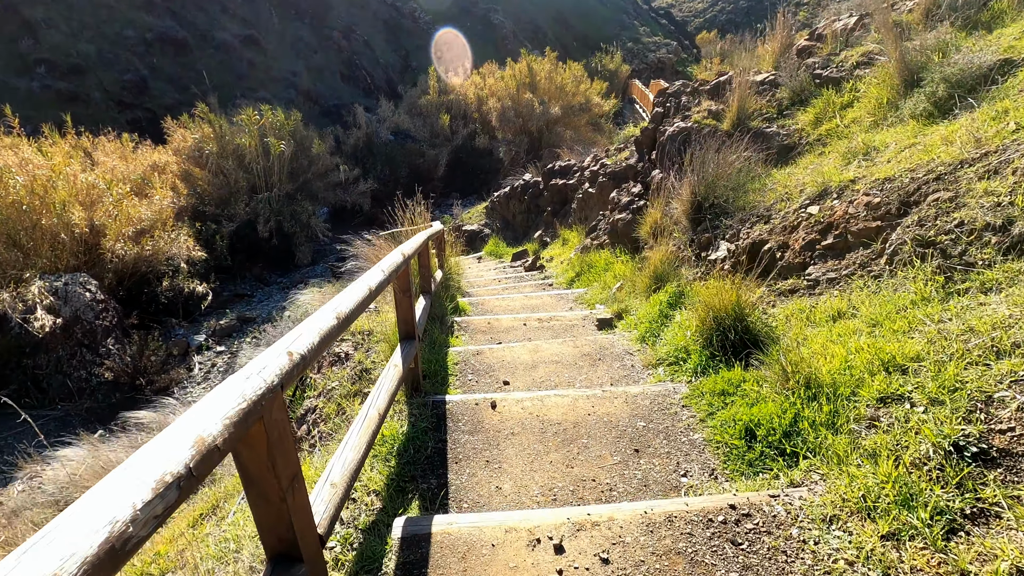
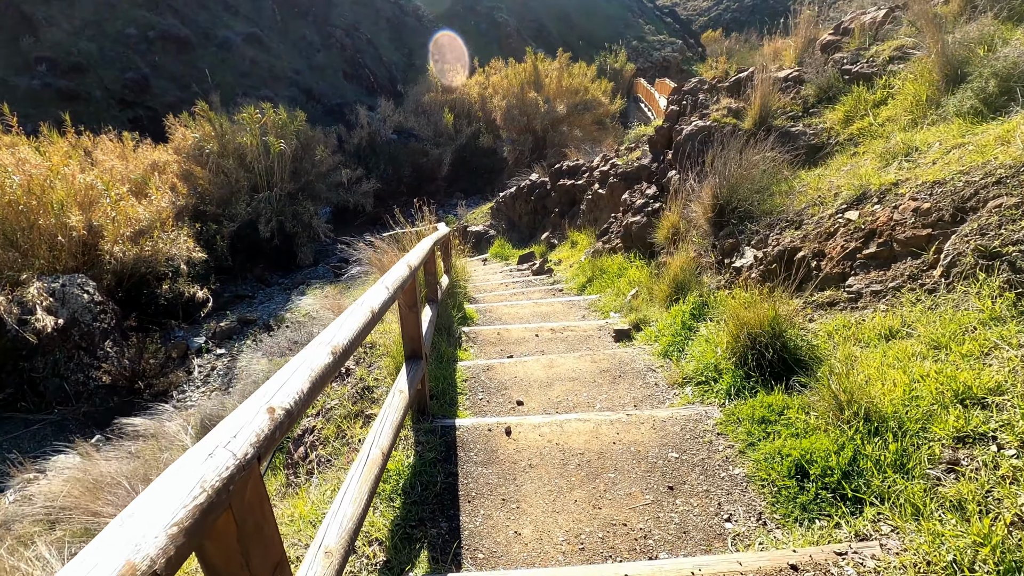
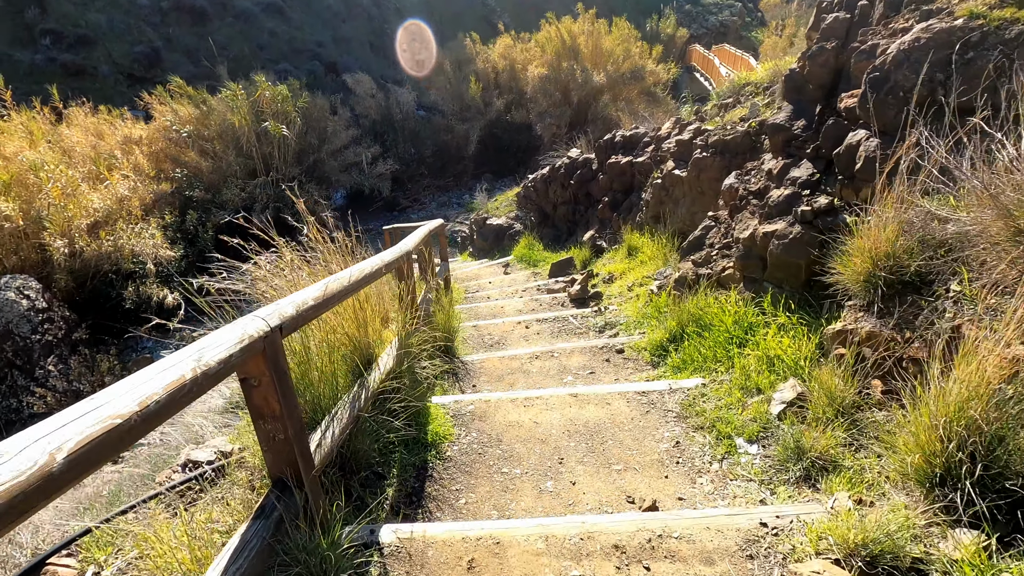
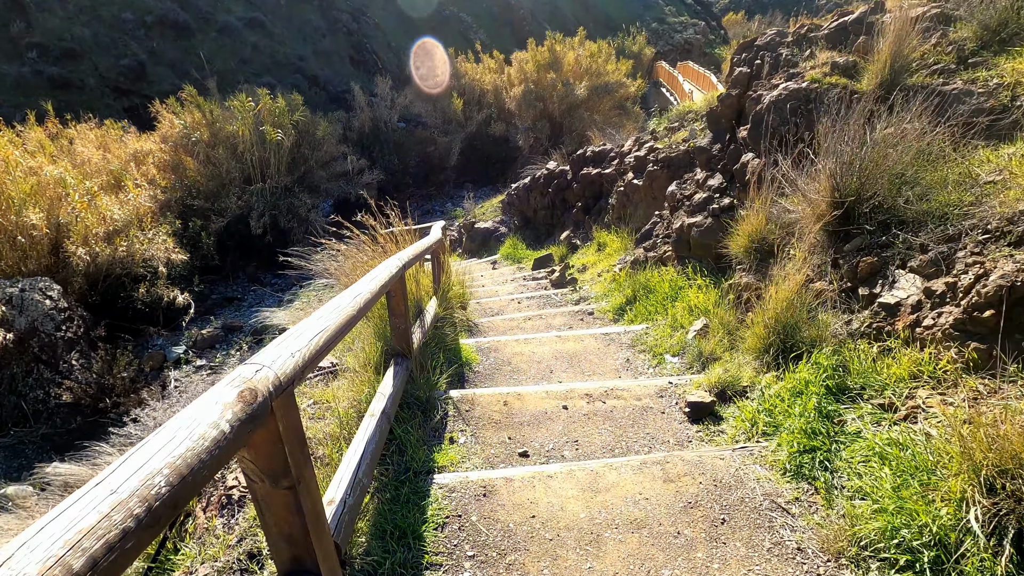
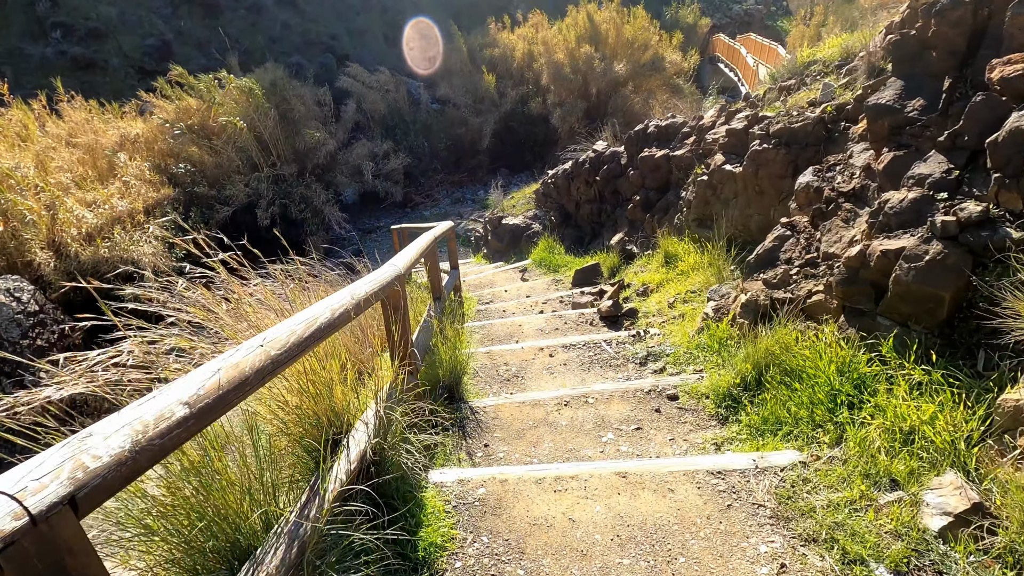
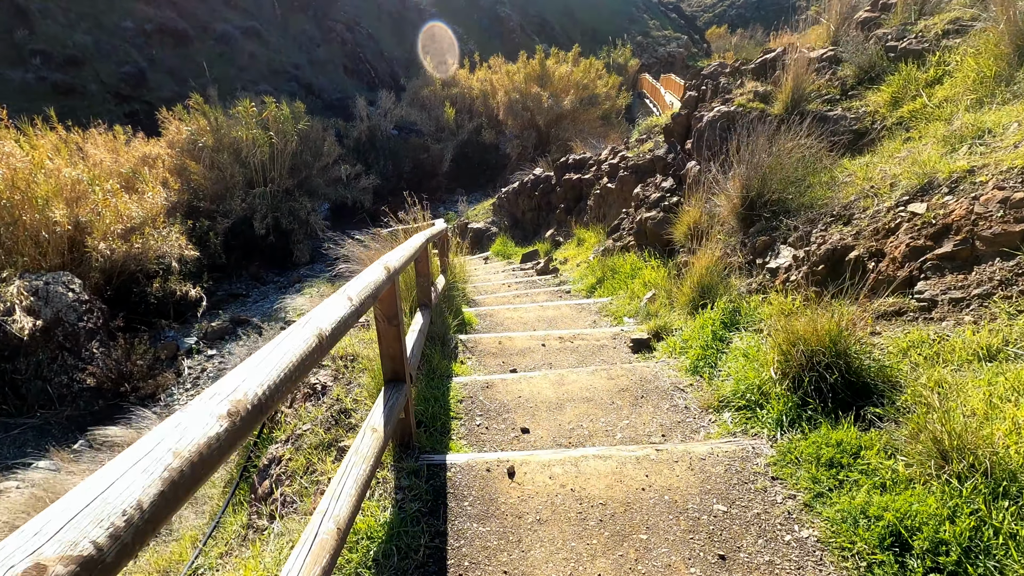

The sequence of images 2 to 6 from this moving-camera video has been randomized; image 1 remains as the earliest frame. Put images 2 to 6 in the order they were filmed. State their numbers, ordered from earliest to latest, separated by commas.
2, 6, 4, 3, 5
